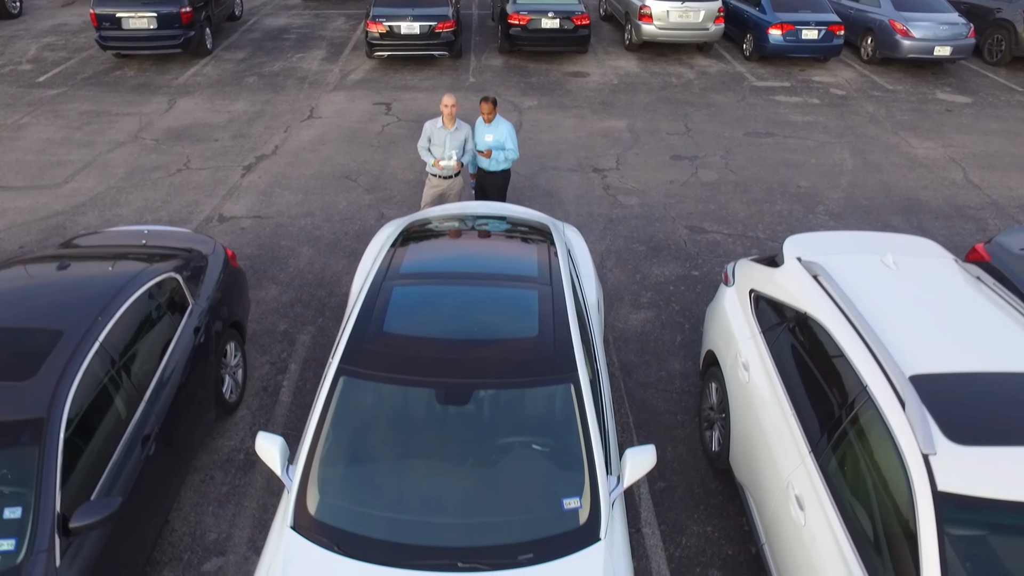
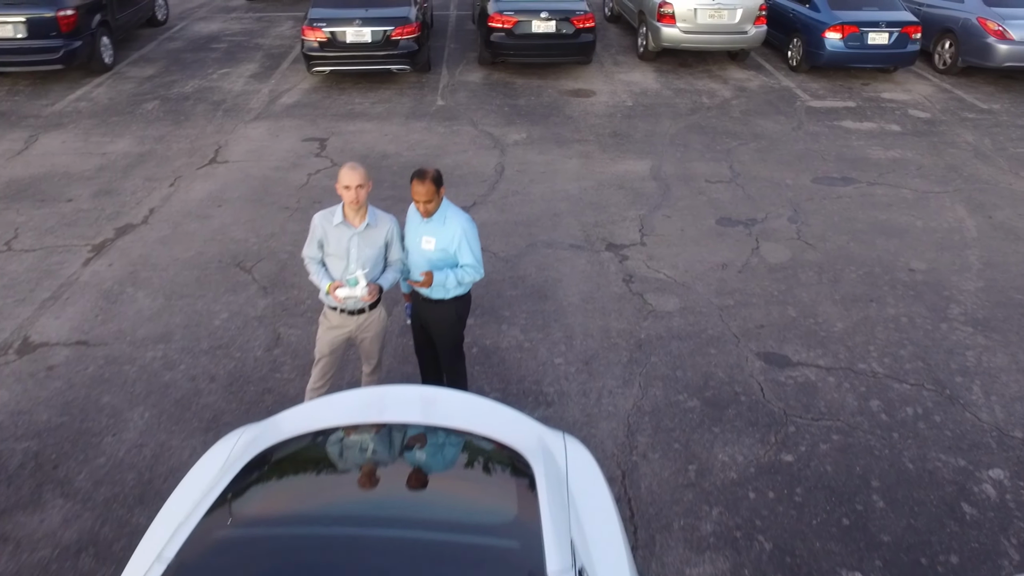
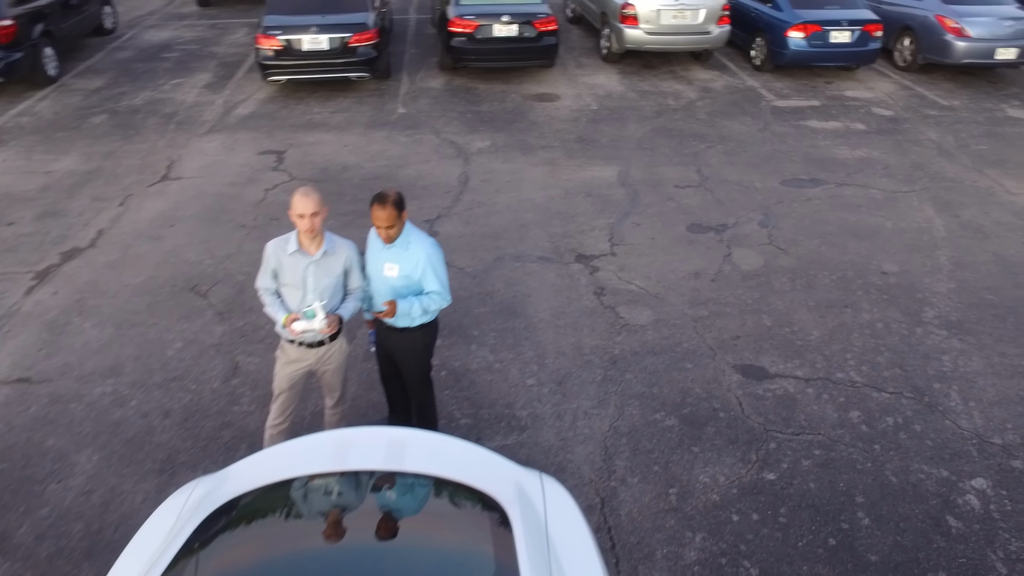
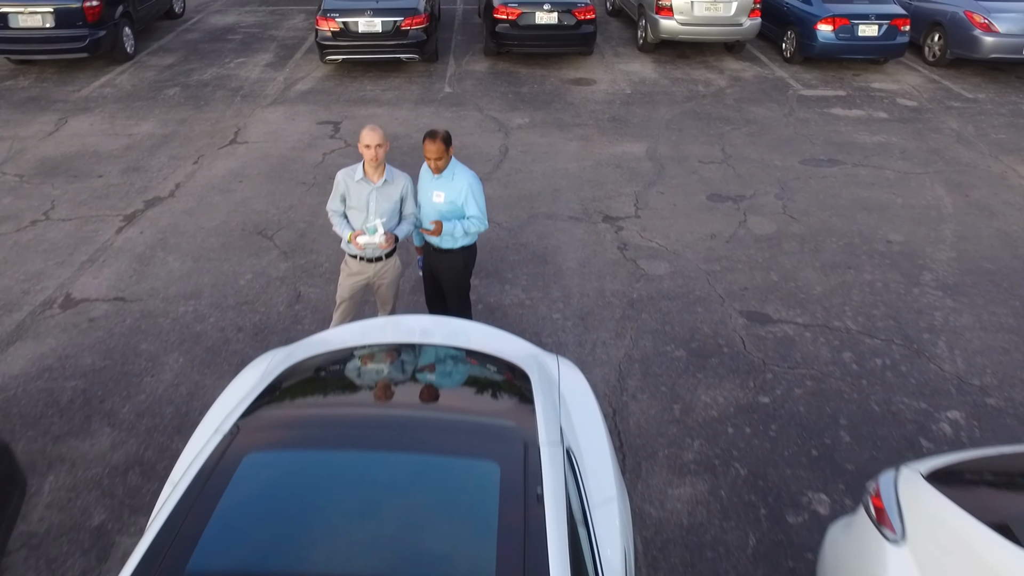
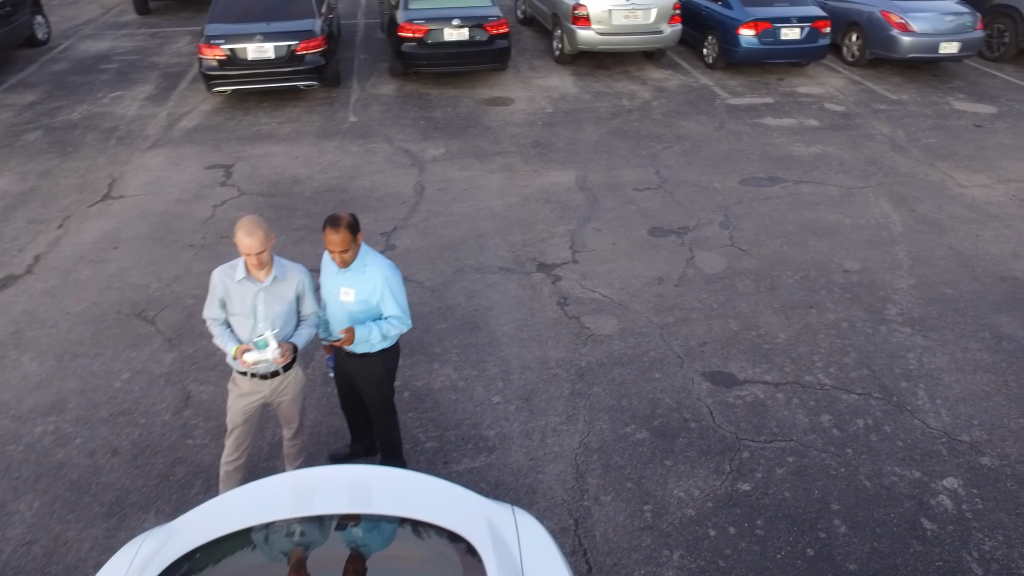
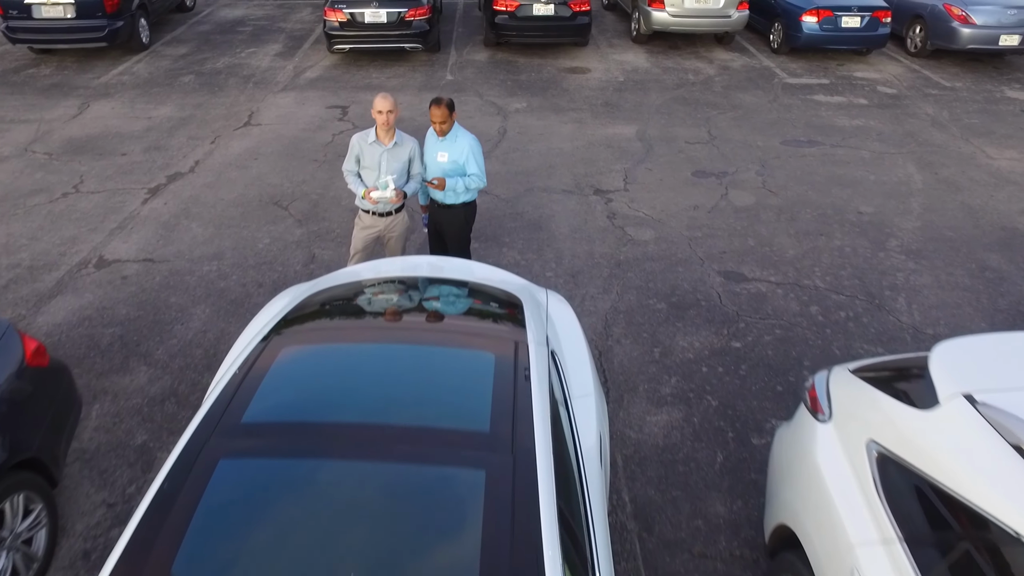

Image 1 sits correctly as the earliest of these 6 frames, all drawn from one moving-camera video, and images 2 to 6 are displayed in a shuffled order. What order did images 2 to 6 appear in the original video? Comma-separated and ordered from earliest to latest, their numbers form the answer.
6, 4, 2, 3, 5
